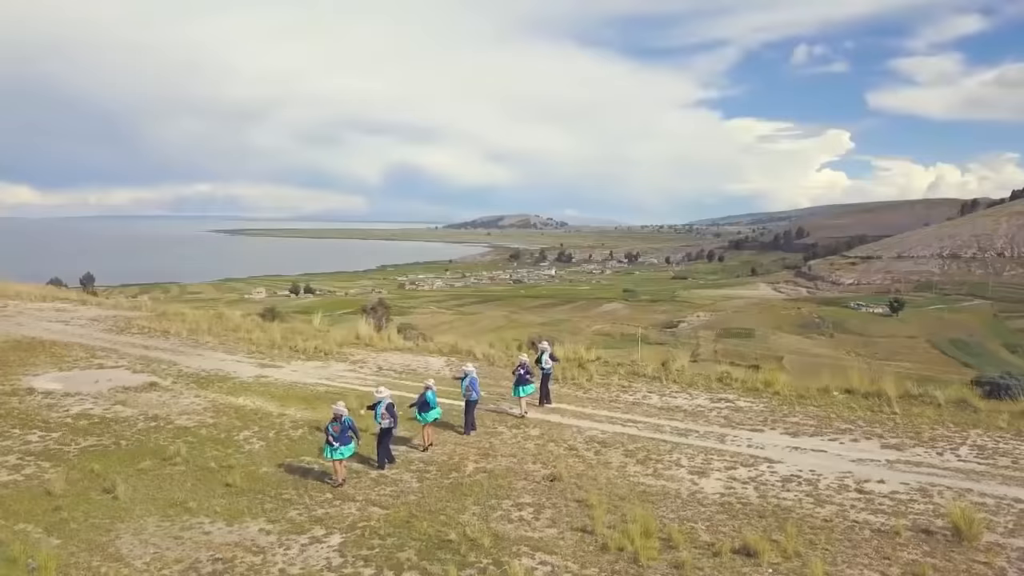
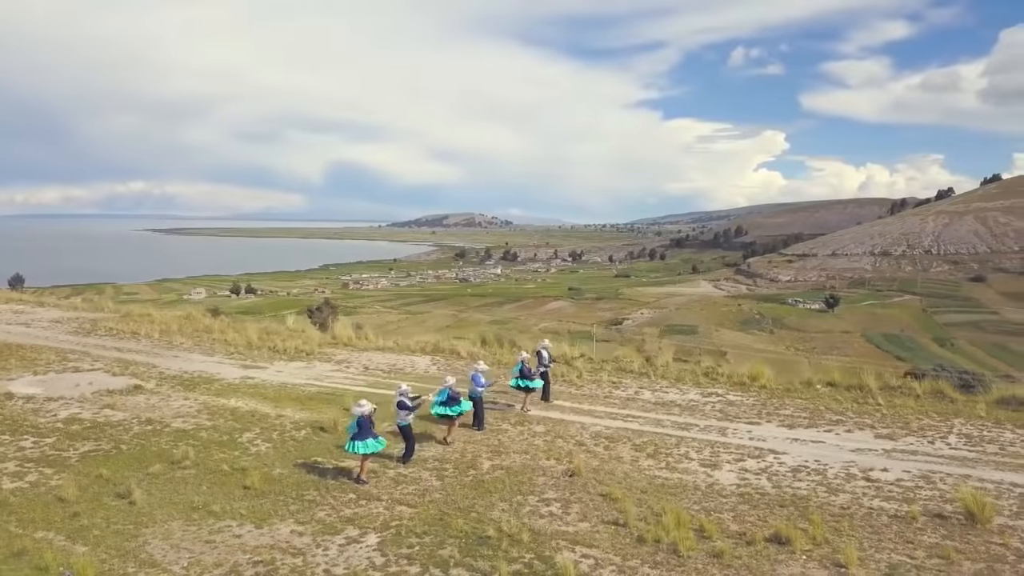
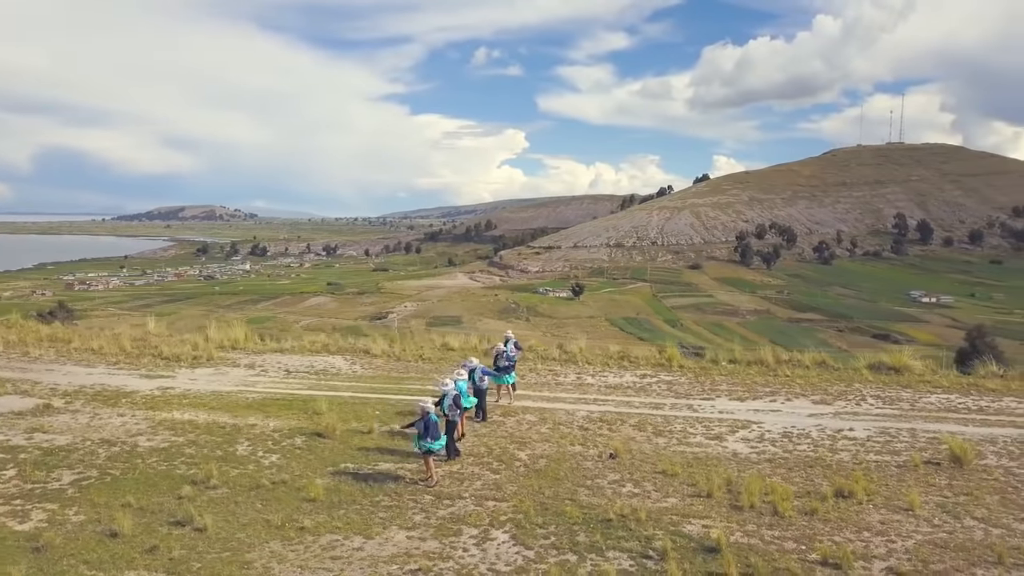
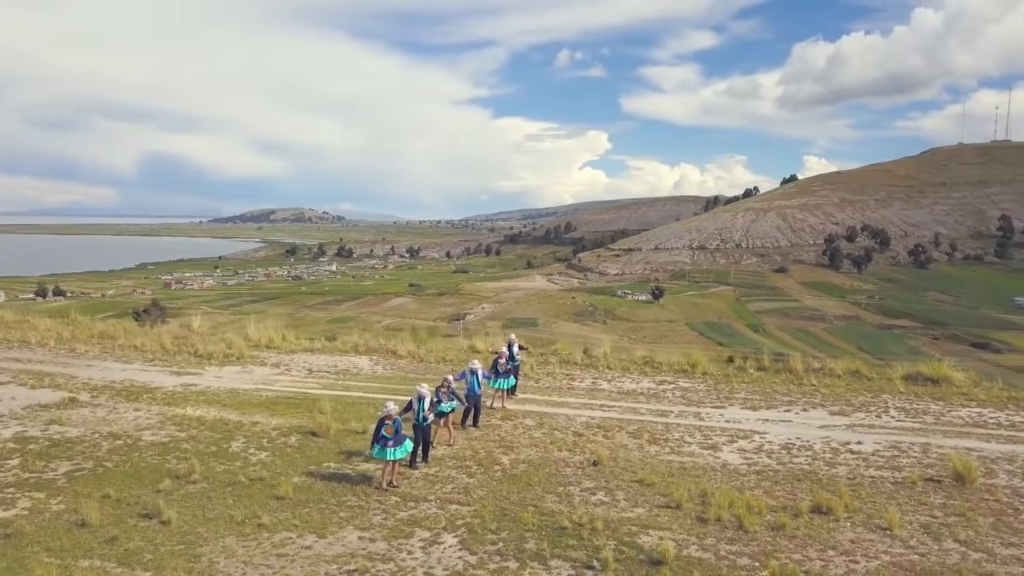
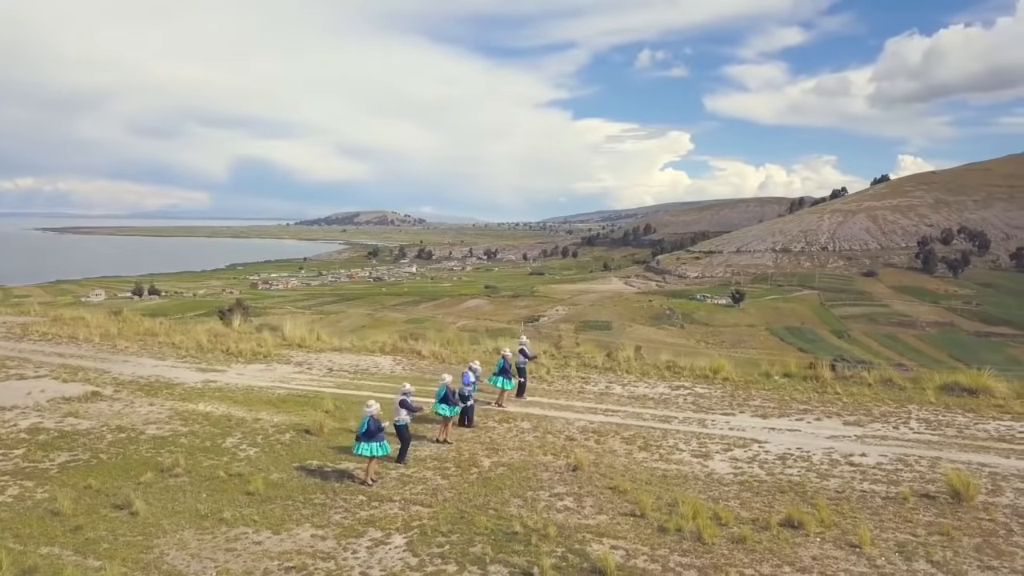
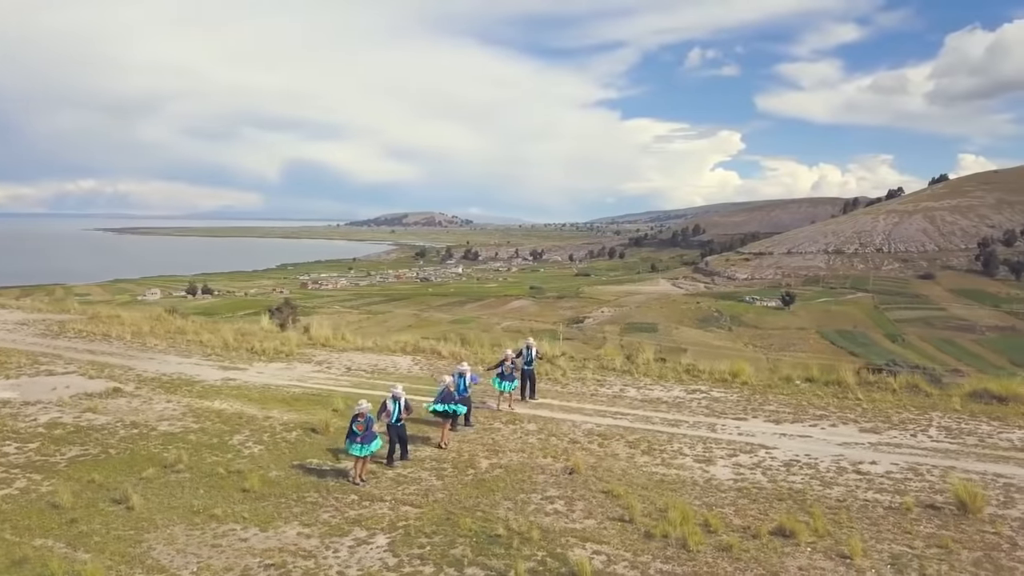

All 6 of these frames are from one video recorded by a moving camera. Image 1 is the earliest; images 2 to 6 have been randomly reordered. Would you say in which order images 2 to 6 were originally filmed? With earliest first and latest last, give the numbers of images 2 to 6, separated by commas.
2, 6, 5, 4, 3
